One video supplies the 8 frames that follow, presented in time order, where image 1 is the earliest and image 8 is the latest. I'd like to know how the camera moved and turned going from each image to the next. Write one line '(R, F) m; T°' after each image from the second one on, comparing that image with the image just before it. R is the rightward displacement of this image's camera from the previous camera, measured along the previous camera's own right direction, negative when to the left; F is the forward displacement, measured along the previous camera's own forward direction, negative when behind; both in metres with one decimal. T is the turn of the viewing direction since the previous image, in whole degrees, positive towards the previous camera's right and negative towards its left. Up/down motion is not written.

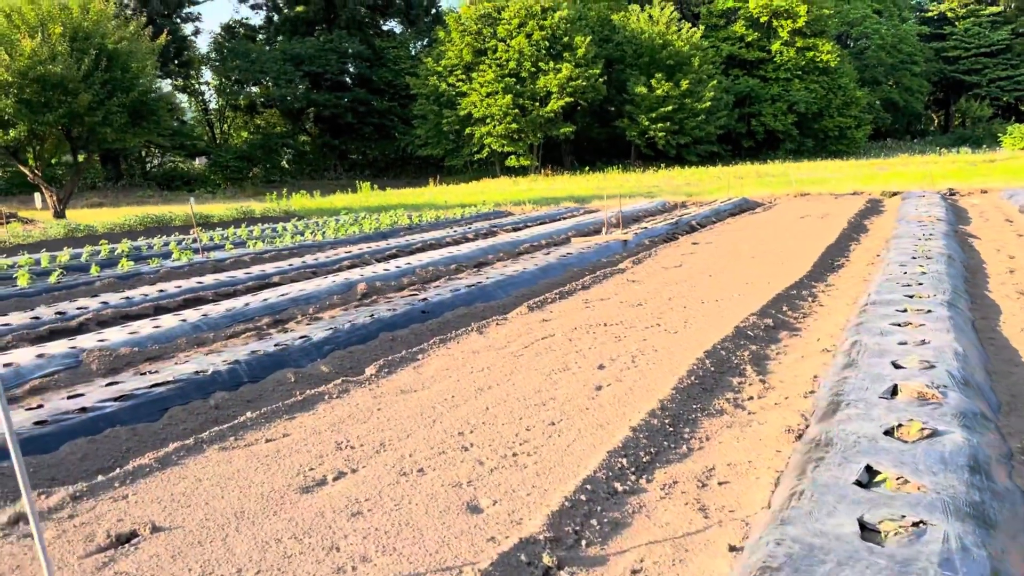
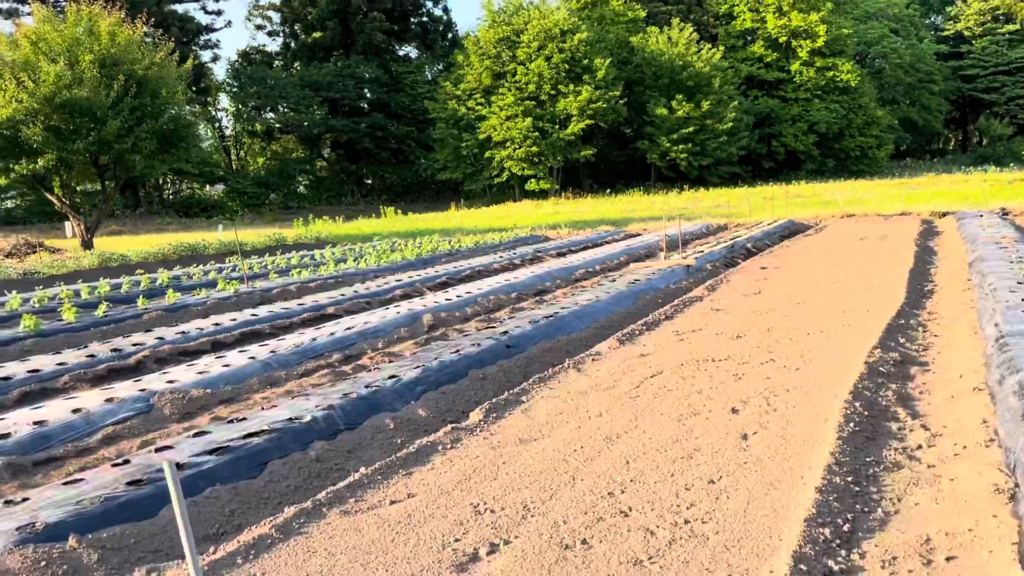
(-0.5, +0.4) m; -1°
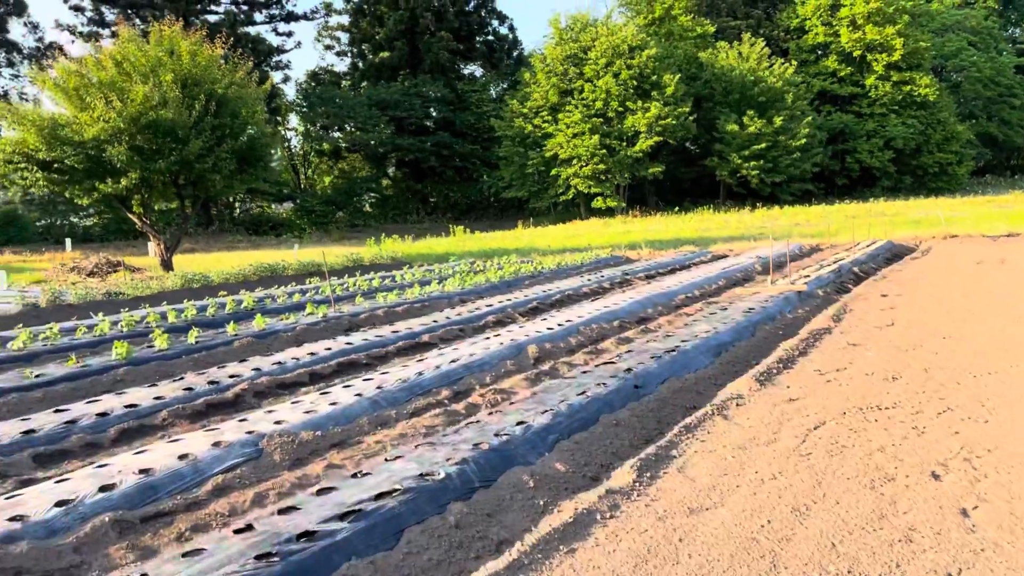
(-0.4, +0.4) m; -4°
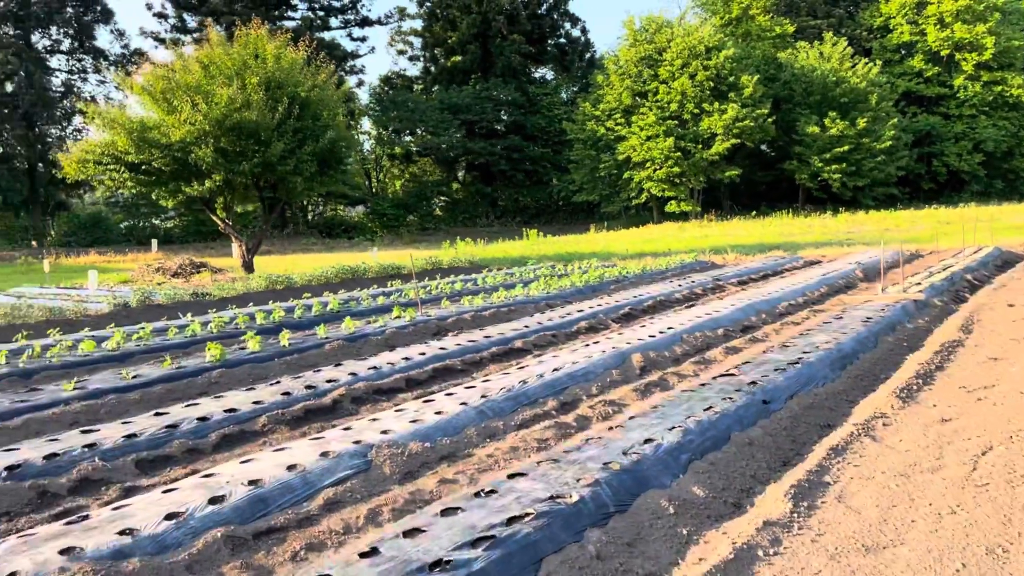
(-0.3, +0.3) m; -4°
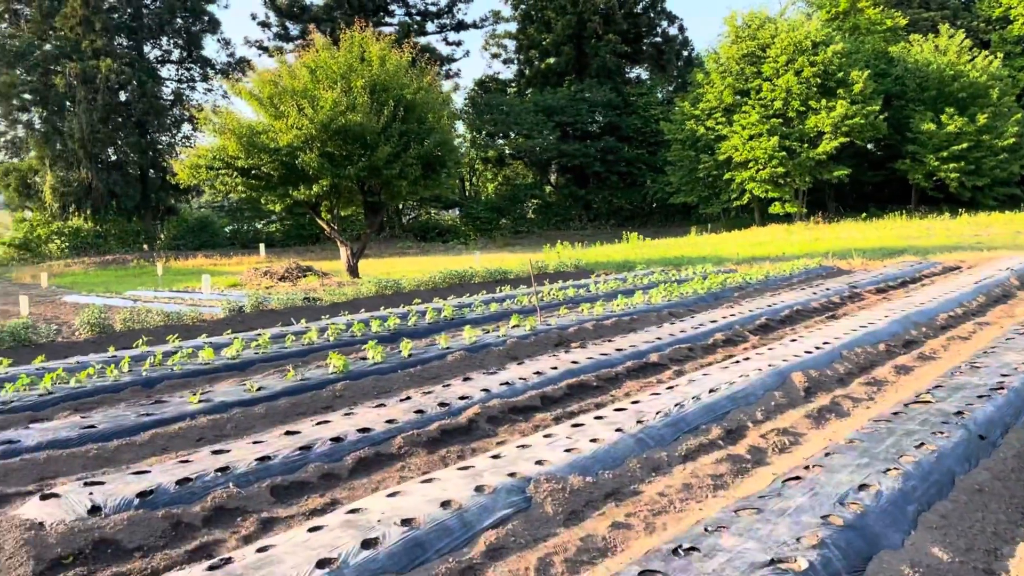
(-0.3, +0.4) m; -6°
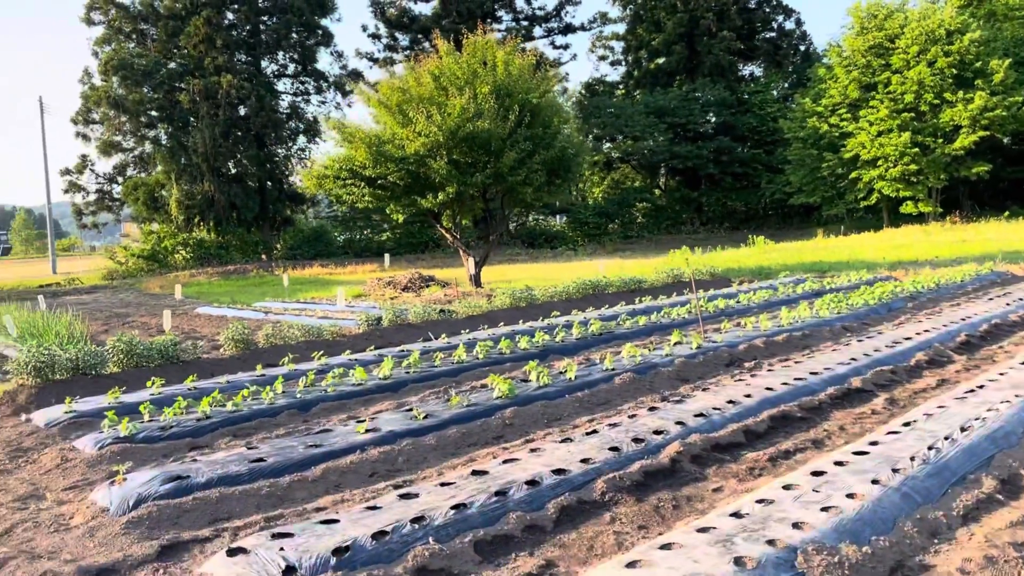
(-0.5, +0.5) m; -7°
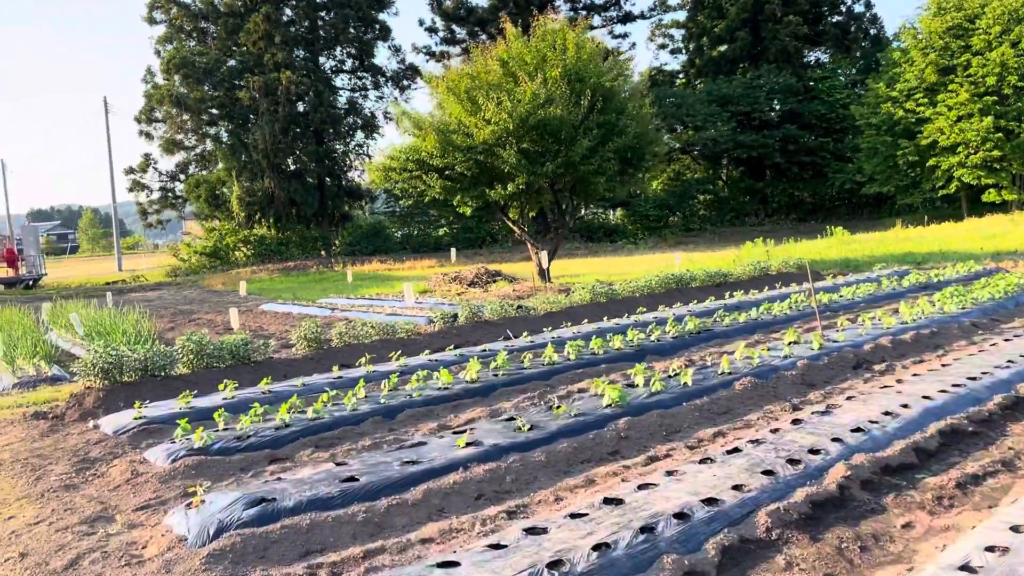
(-0.3, +0.6) m; -3°
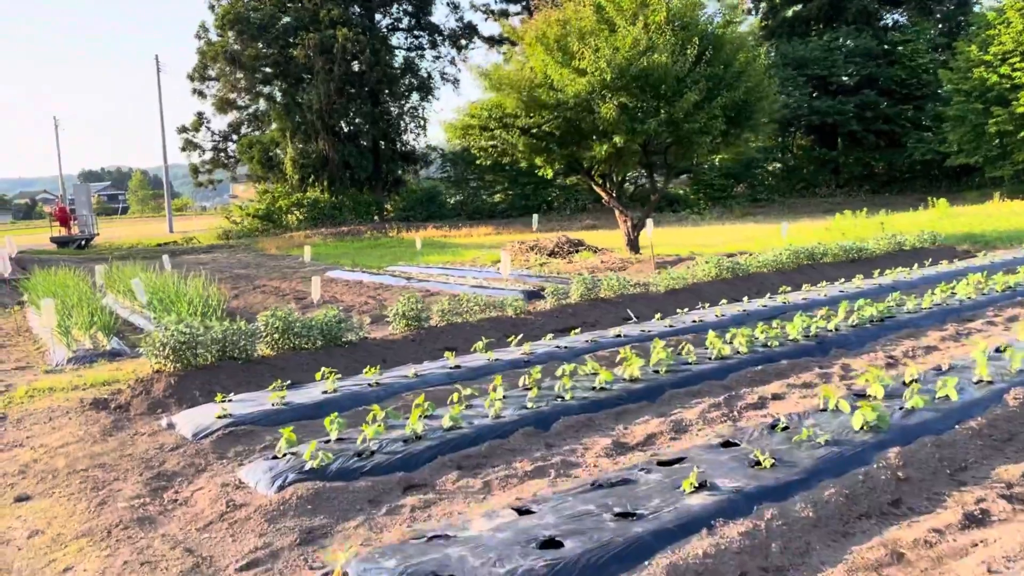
(-0.7, +1.2) m; -3°
